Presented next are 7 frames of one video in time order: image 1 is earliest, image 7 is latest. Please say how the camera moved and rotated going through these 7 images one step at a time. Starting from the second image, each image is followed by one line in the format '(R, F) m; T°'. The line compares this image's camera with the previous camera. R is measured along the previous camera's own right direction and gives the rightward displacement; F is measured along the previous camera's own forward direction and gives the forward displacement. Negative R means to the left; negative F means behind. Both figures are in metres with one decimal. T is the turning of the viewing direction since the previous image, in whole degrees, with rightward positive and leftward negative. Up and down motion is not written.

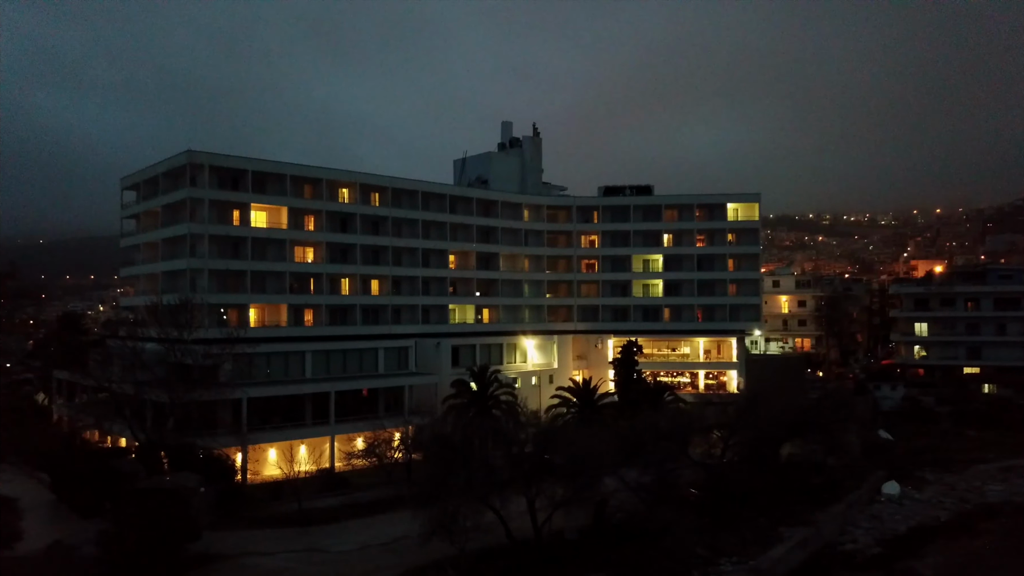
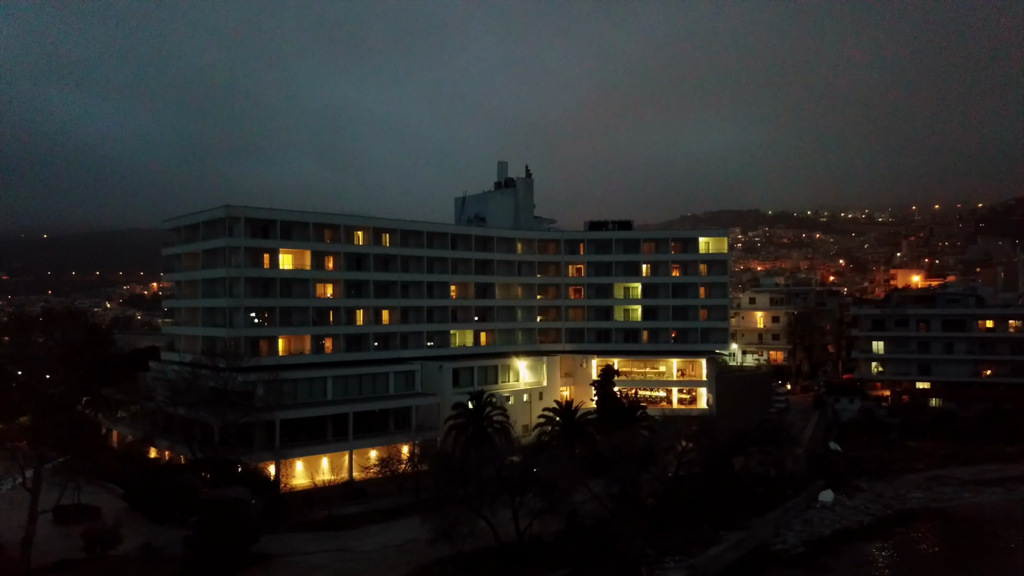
(+0.4, -4.3) m; 0°
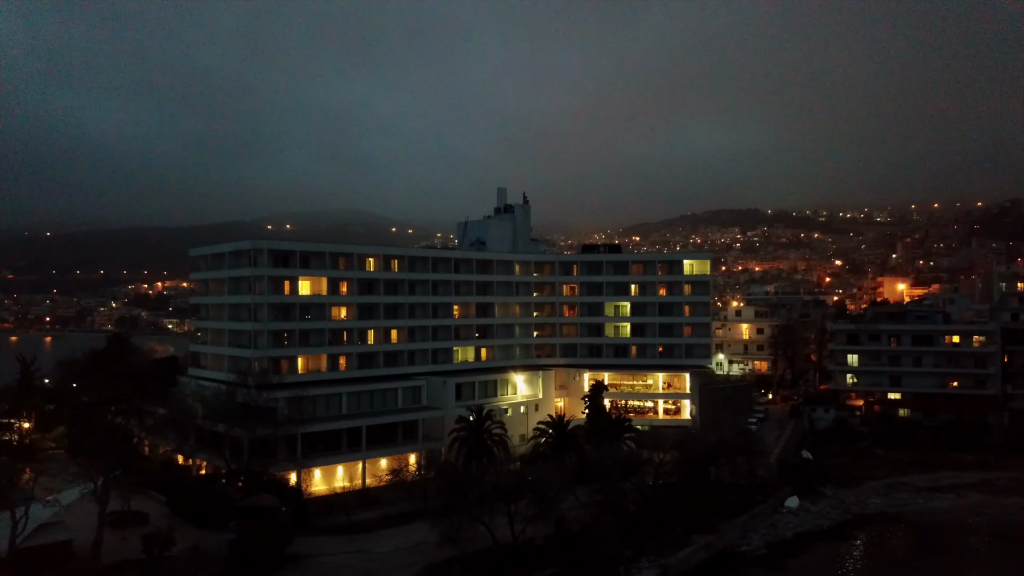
(+0.2, -3.2) m; 0°
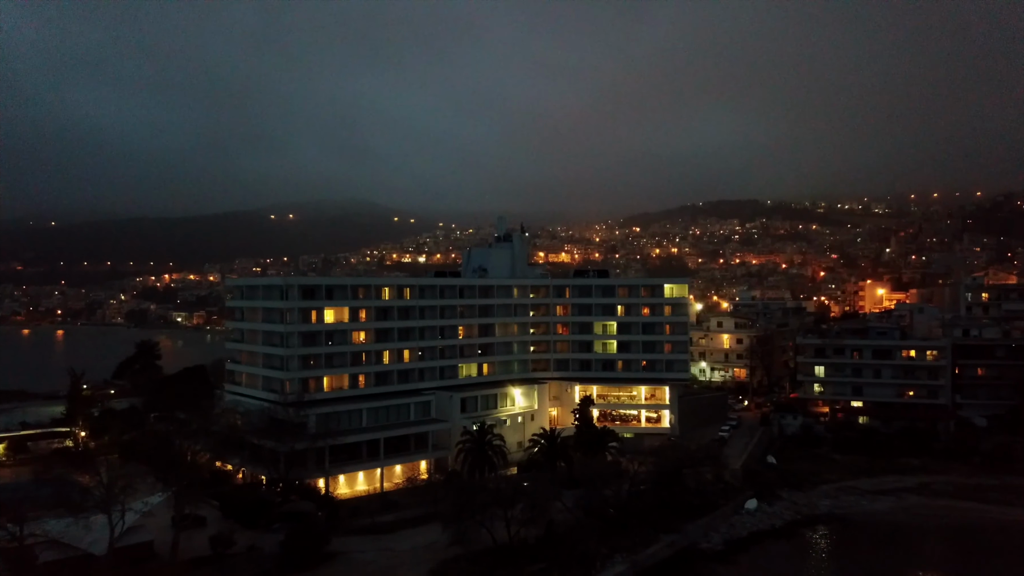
(+0.2, -5.0) m; 0°
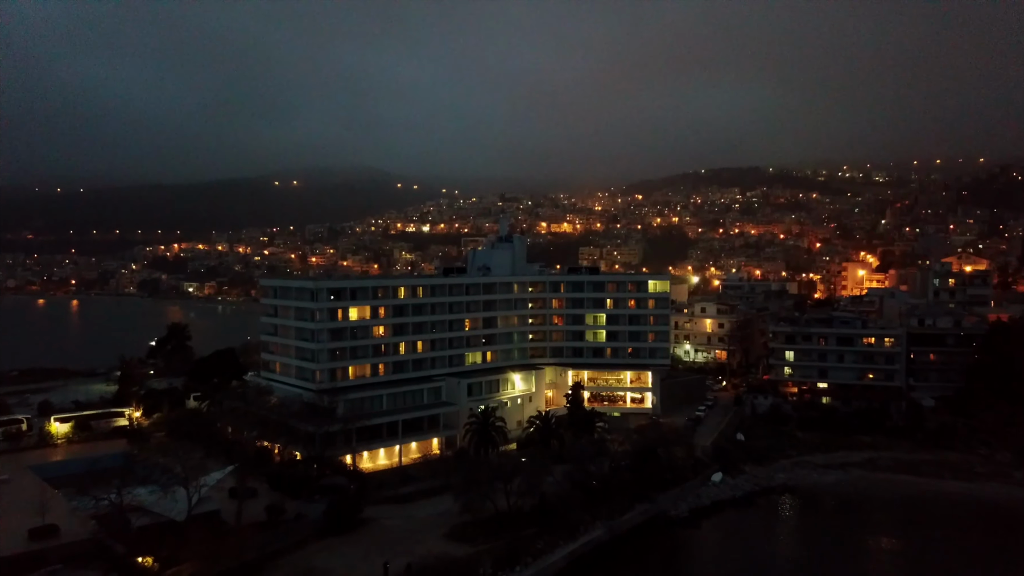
(+0.2, -5.7) m; 0°
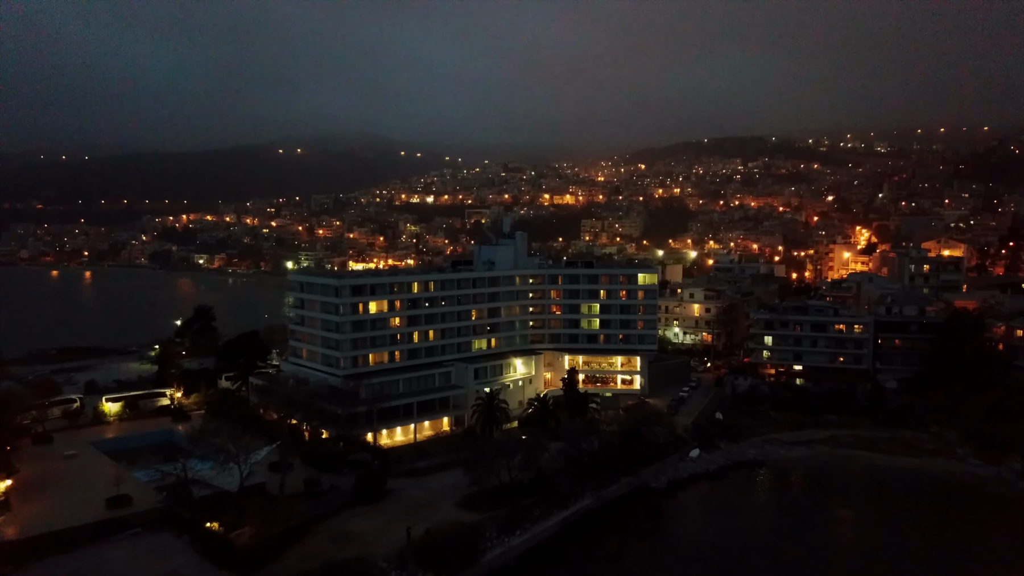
(+0.1, -5.4) m; 0°
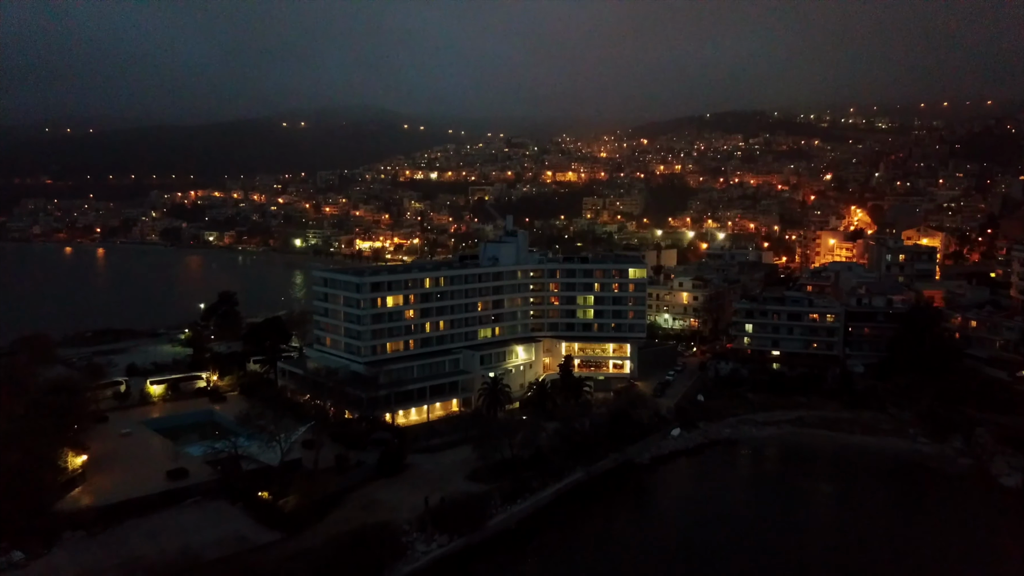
(0.0, -5.9) m; 0°
